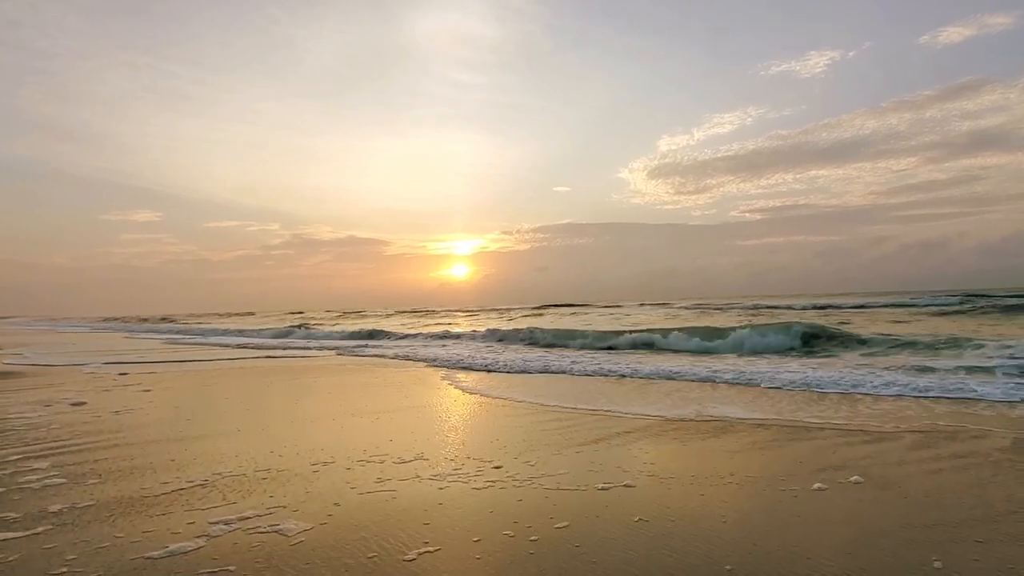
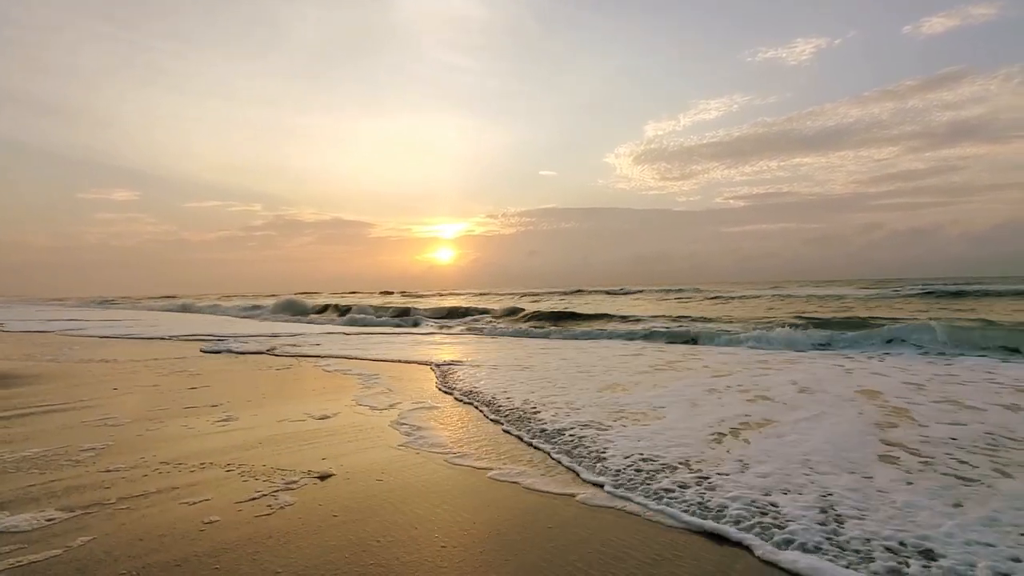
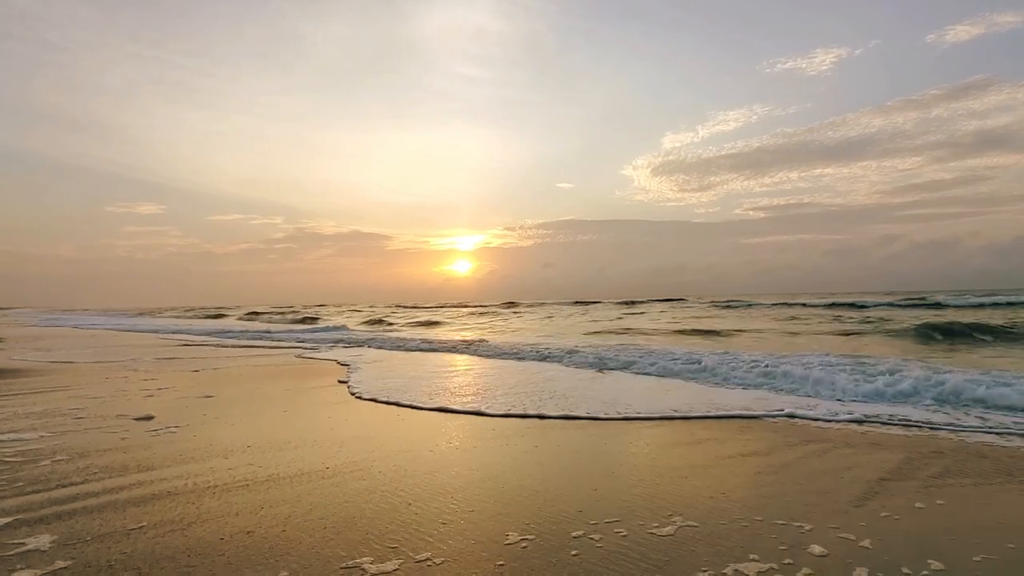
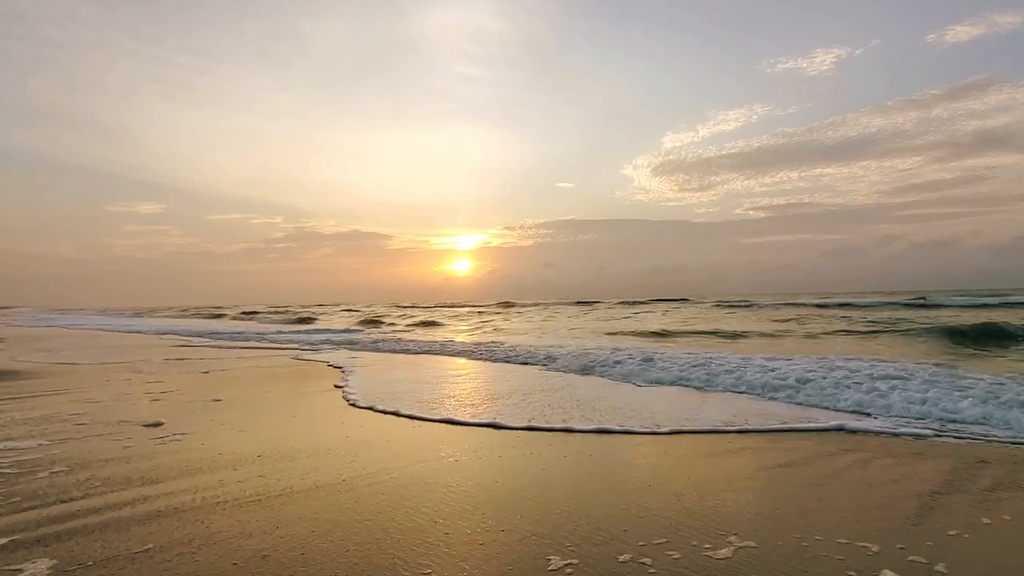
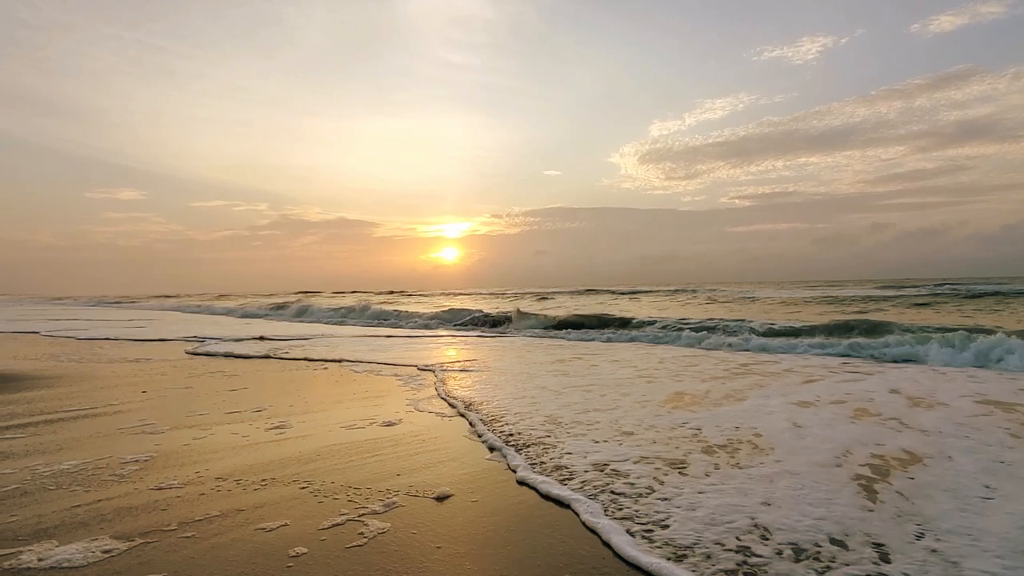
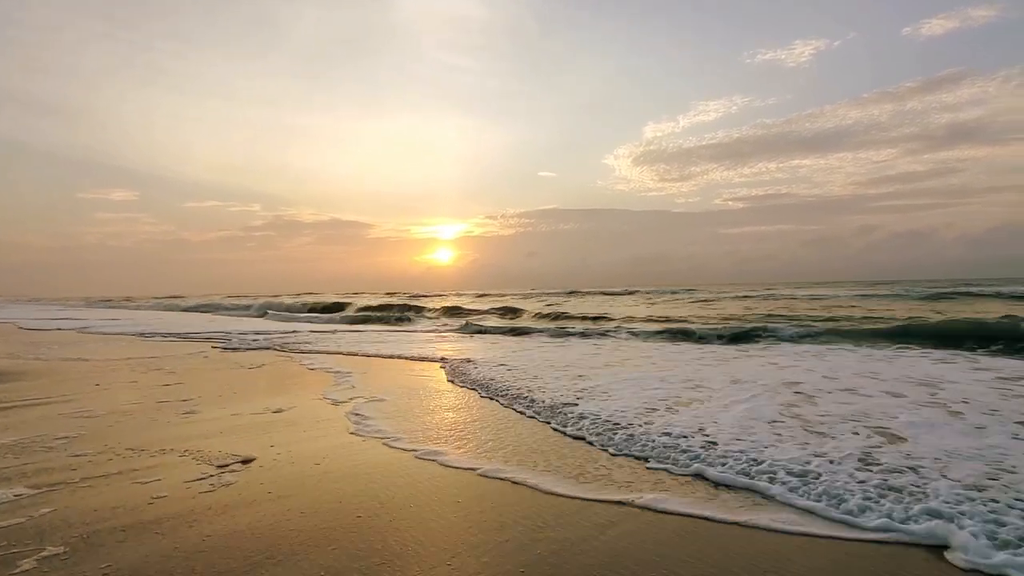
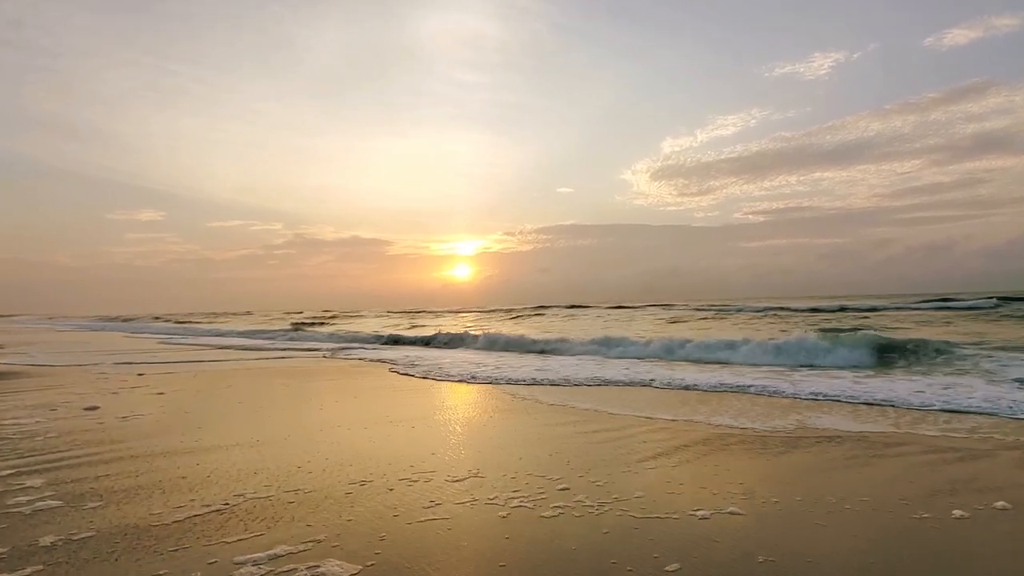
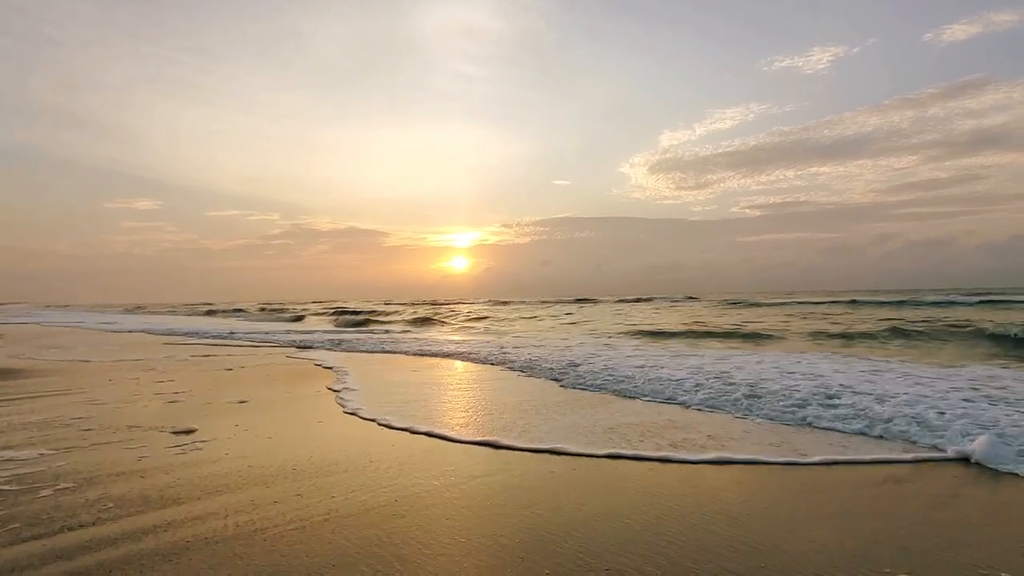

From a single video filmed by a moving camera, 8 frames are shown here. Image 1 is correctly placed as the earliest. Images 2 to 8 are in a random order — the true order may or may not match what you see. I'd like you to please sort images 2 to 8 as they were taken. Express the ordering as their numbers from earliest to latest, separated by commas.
7, 3, 4, 8, 6, 2, 5
